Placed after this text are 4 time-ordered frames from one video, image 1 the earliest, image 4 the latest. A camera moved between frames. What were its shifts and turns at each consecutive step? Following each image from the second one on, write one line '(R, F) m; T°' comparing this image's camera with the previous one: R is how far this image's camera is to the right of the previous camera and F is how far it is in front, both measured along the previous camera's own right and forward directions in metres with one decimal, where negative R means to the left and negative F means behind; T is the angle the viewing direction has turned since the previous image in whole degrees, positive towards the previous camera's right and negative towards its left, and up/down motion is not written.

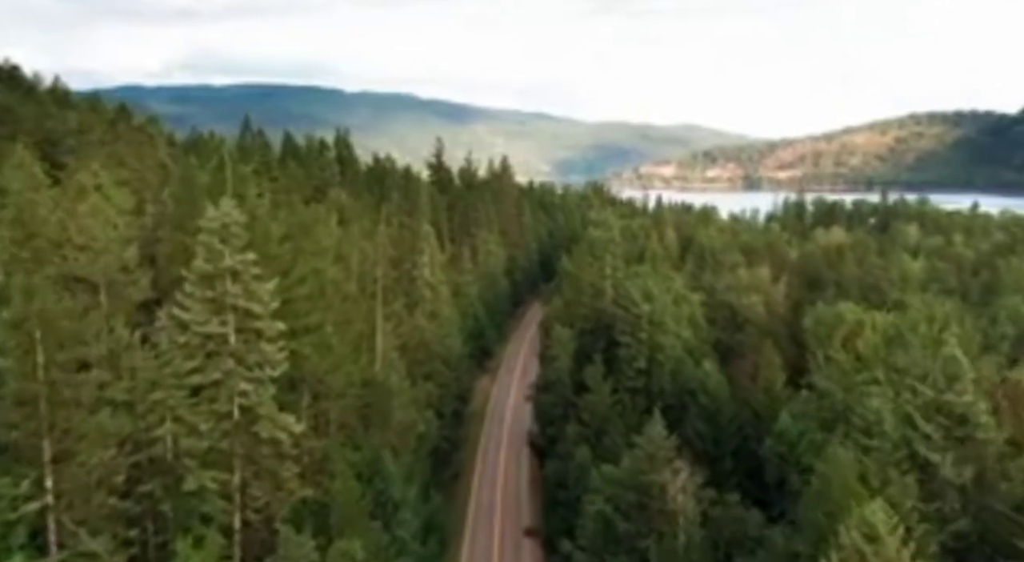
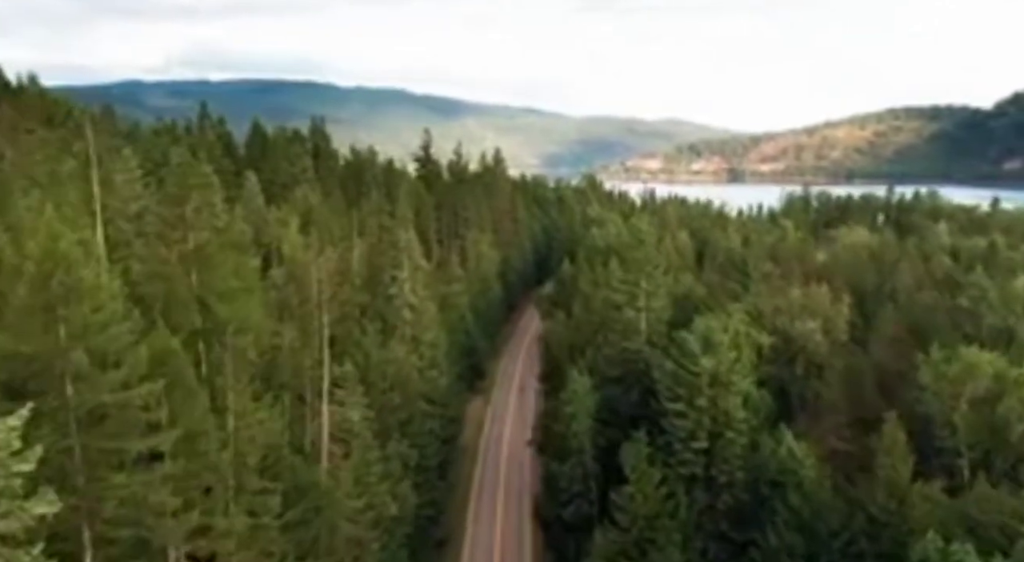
(-0.5, +14.0) m; +1°
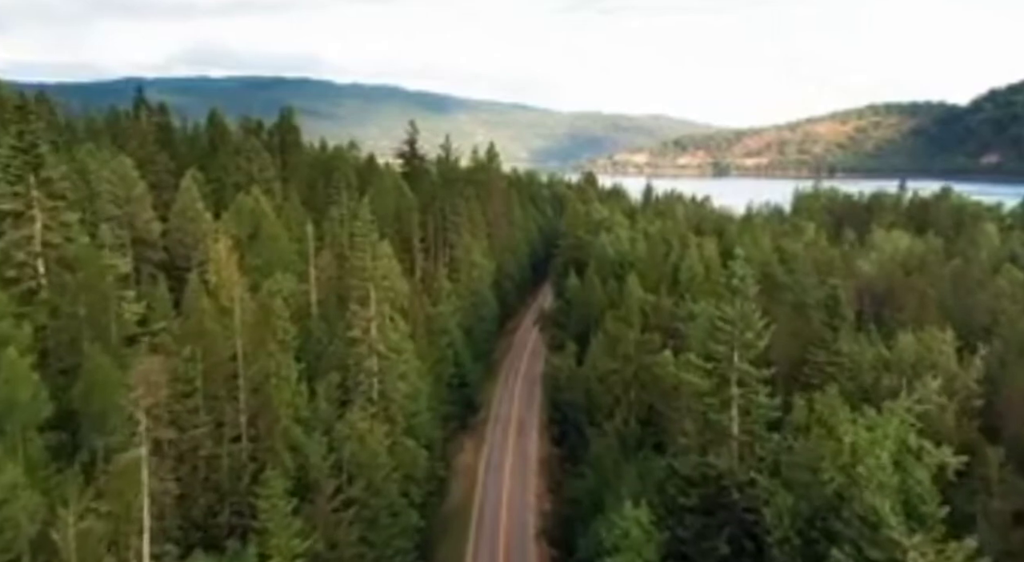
(-0.6, +16.5) m; 0°
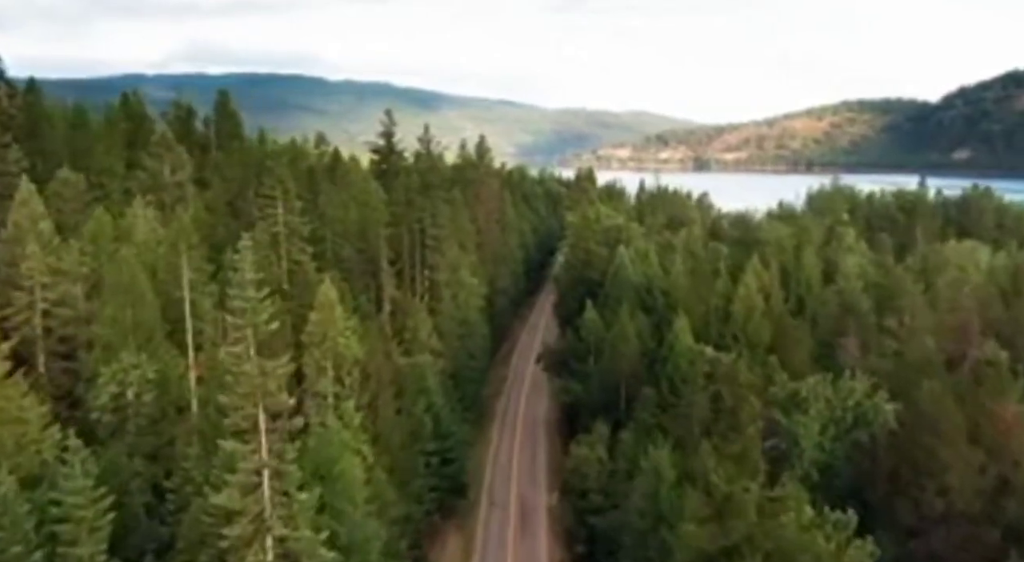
(-0.8, +23.1) m; +1°
